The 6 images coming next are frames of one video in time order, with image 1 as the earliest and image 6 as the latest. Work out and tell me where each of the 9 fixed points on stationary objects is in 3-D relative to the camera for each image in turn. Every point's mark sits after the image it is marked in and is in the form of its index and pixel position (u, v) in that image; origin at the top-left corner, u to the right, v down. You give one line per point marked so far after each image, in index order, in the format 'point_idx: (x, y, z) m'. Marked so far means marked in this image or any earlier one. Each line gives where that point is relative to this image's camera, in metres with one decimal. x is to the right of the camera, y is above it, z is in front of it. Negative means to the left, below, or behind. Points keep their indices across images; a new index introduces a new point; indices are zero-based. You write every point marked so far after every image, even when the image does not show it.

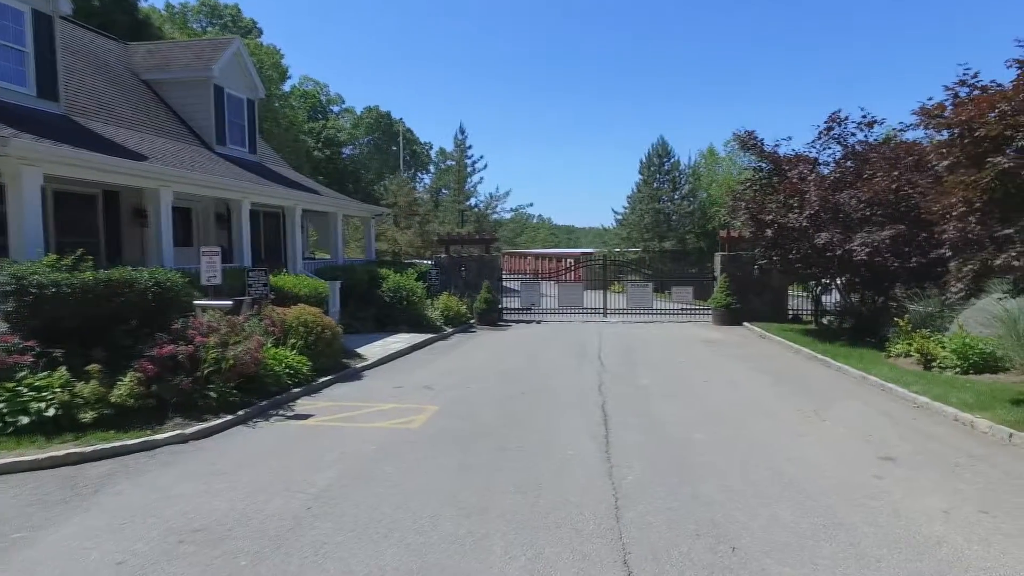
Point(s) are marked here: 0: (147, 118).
0: (-9.0, +4.2, +15.2) m
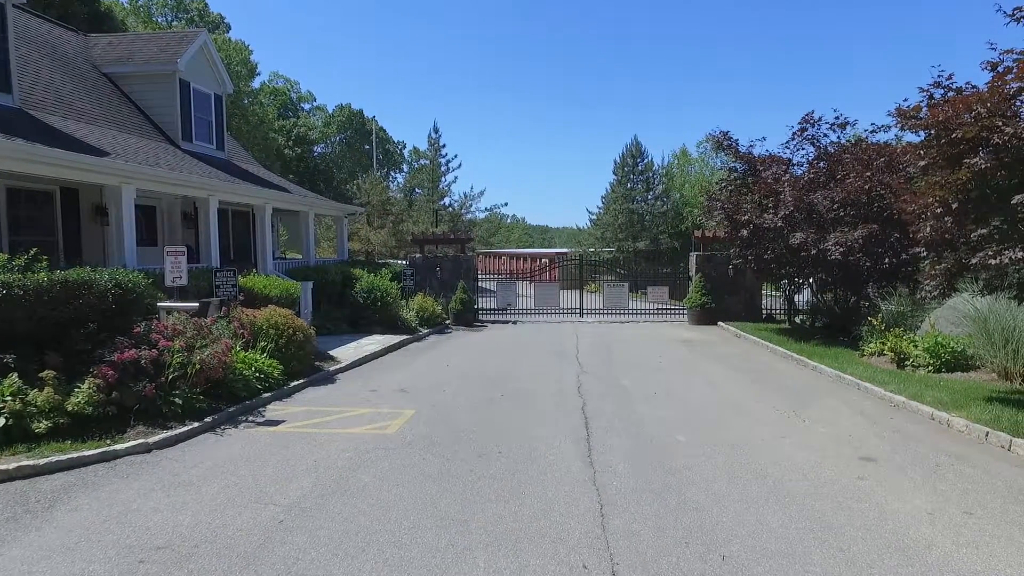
0: (-9.6, +4.2, +14.6) m
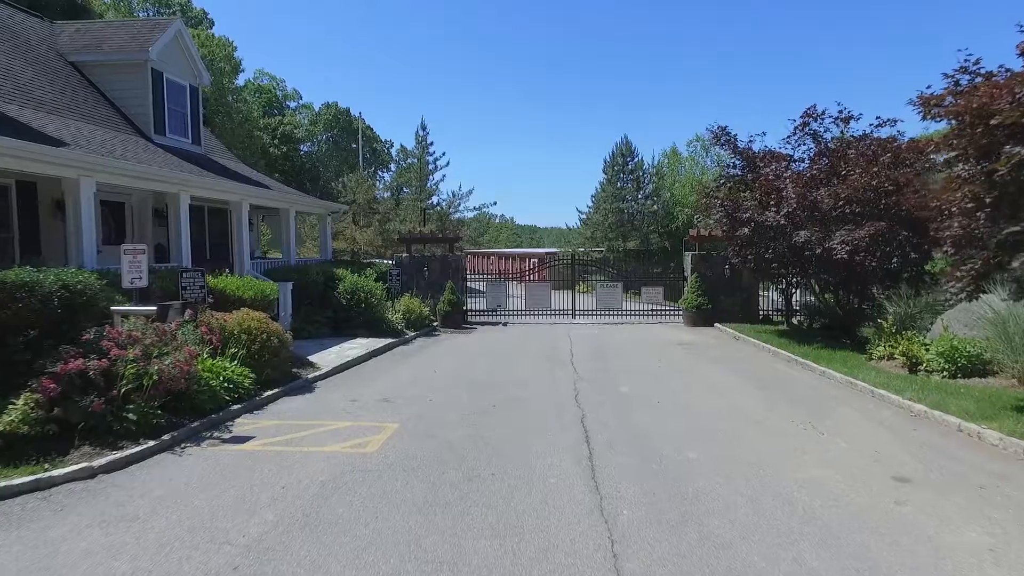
0: (-9.8, +4.1, +13.7) m
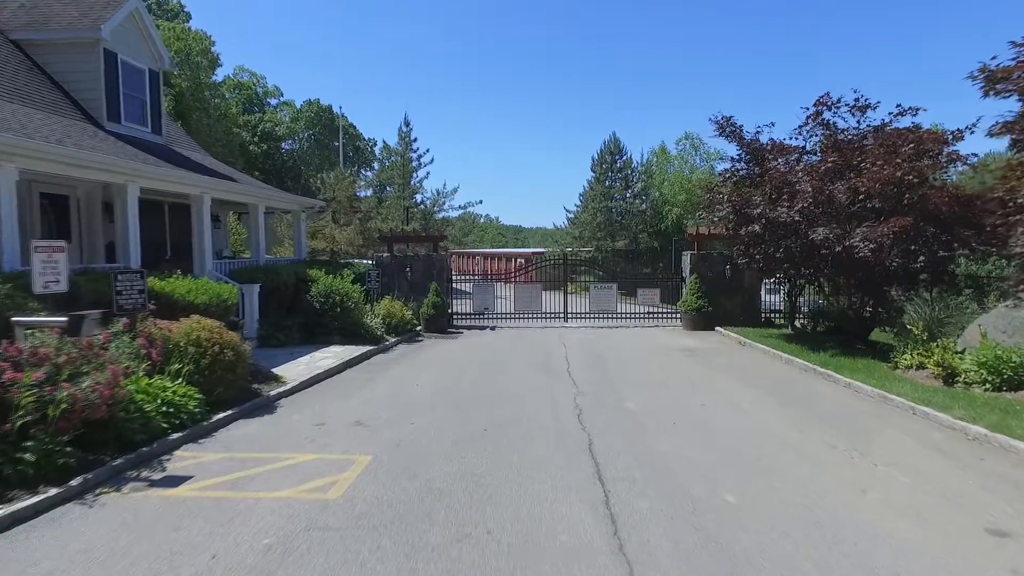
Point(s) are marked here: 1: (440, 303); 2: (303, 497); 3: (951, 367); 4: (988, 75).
0: (-10.0, +4.1, +12.3) m
1: (-2.1, -0.5, +18.2) m
2: (-1.8, -1.8, +5.2) m
3: (+7.0, -1.3, +9.8) m
4: (+5.3, +2.4, +6.9) m
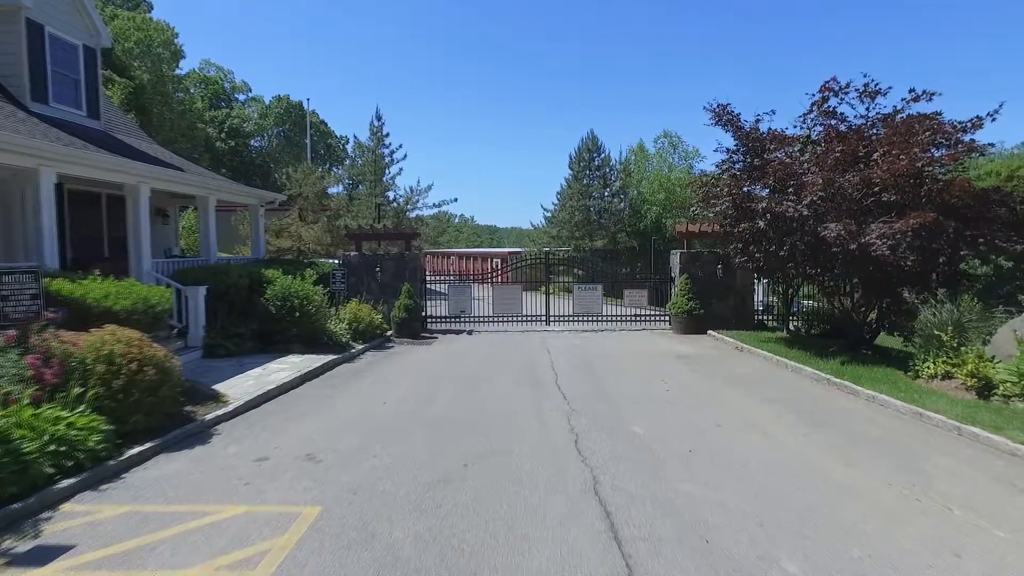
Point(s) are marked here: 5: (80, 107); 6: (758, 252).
0: (-10.3, +4.0, +10.5) m
1: (-2.7, -0.5, +16.7) m
2: (-1.8, -1.8, +3.8) m
3: (+6.7, -1.3, +8.7) m
4: (+5.2, +2.4, +5.8) m
5: (-9.9, +4.1, +14.1) m
6: (+5.2, +0.8, +13.0) m
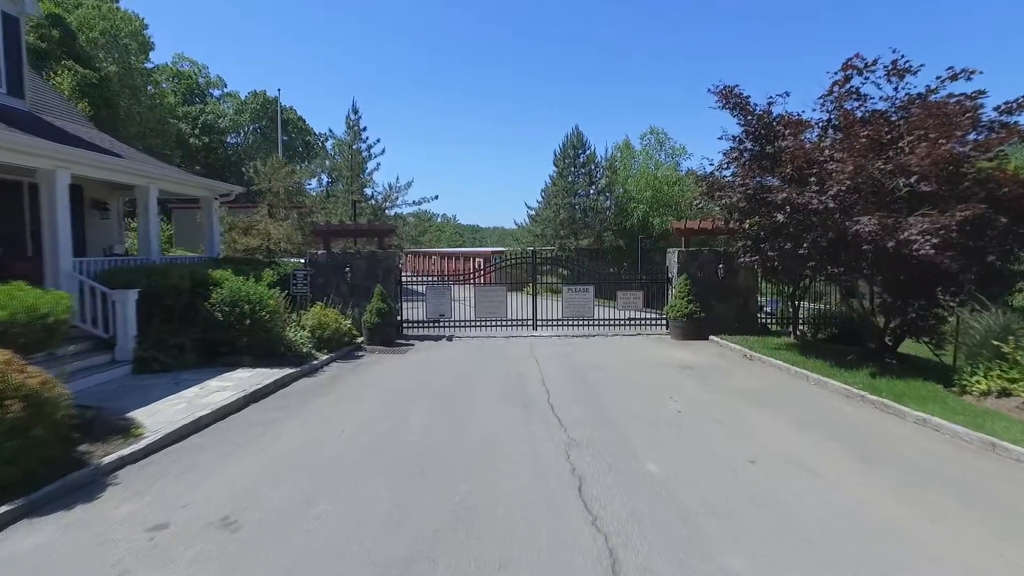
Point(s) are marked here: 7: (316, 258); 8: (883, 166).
0: (-10.6, +4.0, +8.7) m
1: (-3.1, -0.5, +15.1) m
2: (-1.8, -1.9, +2.2) m
3: (+6.6, -1.3, +7.4) m
4: (+5.1, +2.3, +4.4) m
5: (-10.2, +4.1, +12.3) m
6: (+4.9, +0.7, +11.6) m
7: (-5.2, +0.8, +16.4) m
8: (+6.0, +2.0, +10.0) m
